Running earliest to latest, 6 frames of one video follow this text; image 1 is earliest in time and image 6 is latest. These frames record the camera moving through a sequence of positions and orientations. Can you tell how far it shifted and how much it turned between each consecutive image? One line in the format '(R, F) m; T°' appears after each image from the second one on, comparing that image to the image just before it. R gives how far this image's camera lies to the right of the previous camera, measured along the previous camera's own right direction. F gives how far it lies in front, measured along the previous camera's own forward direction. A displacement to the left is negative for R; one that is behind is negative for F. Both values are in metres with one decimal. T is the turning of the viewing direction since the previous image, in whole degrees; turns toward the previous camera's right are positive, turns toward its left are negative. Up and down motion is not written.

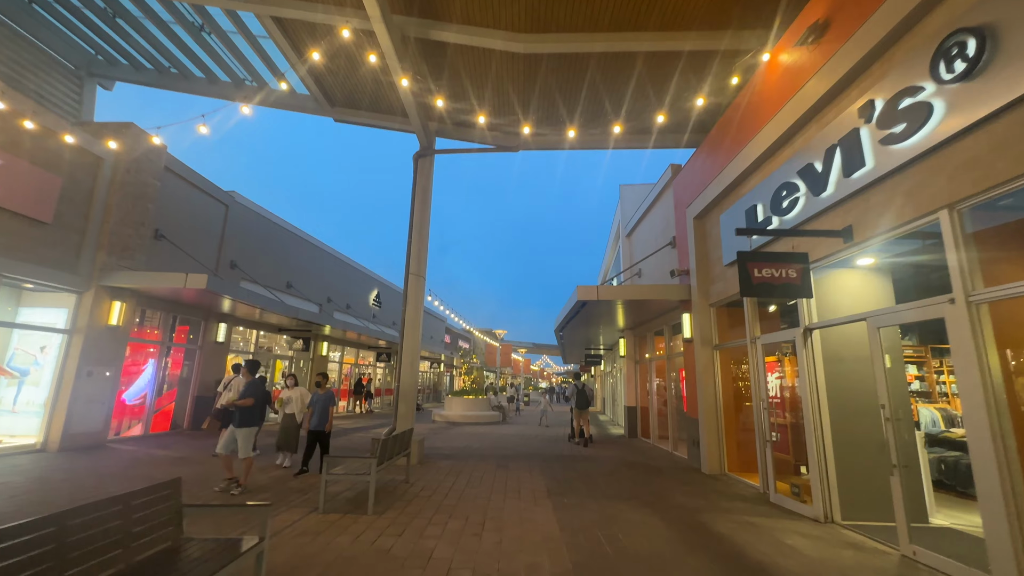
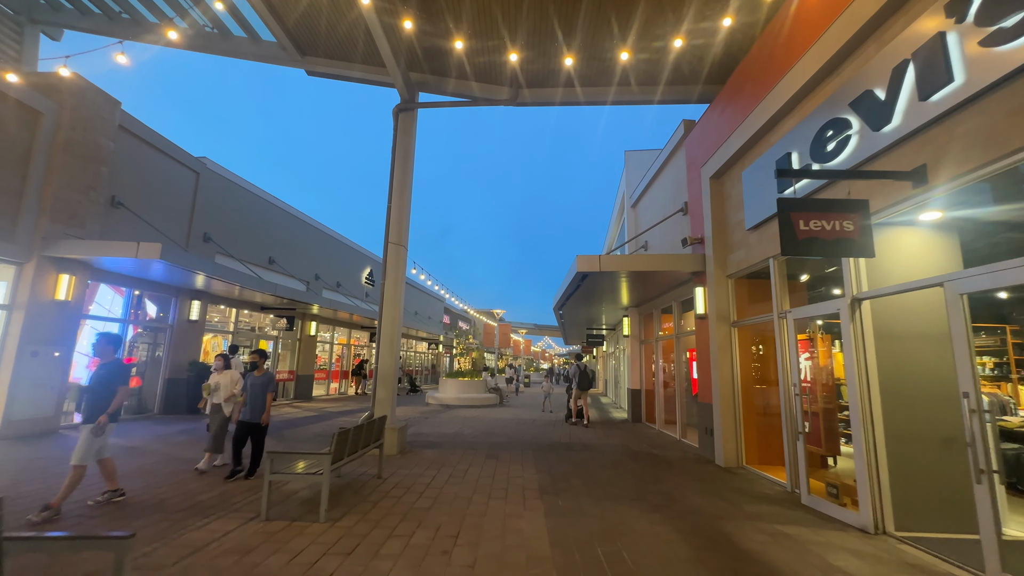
(+0.2, +0.9) m; 0°
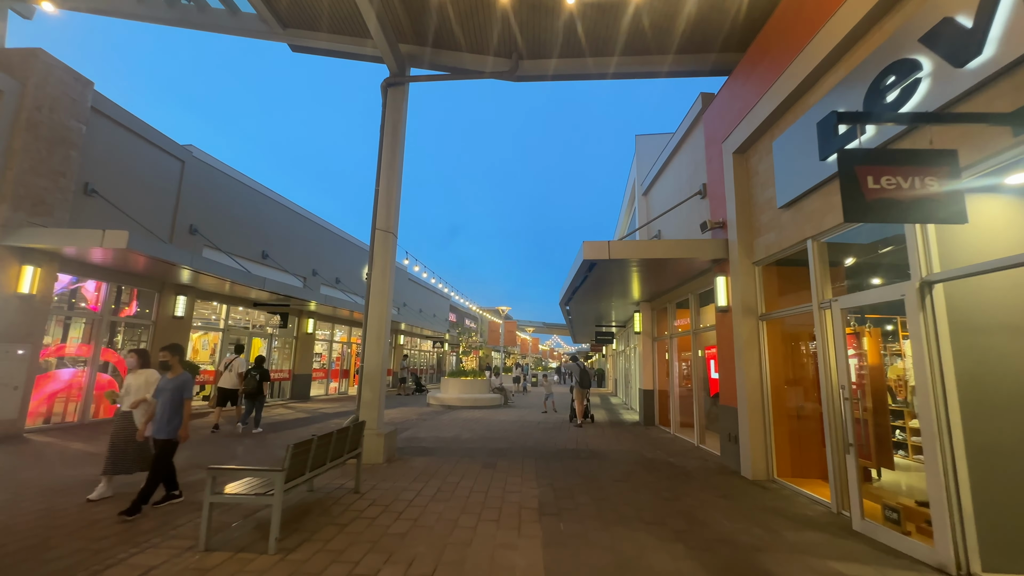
(+0.1, +0.7) m; -1°
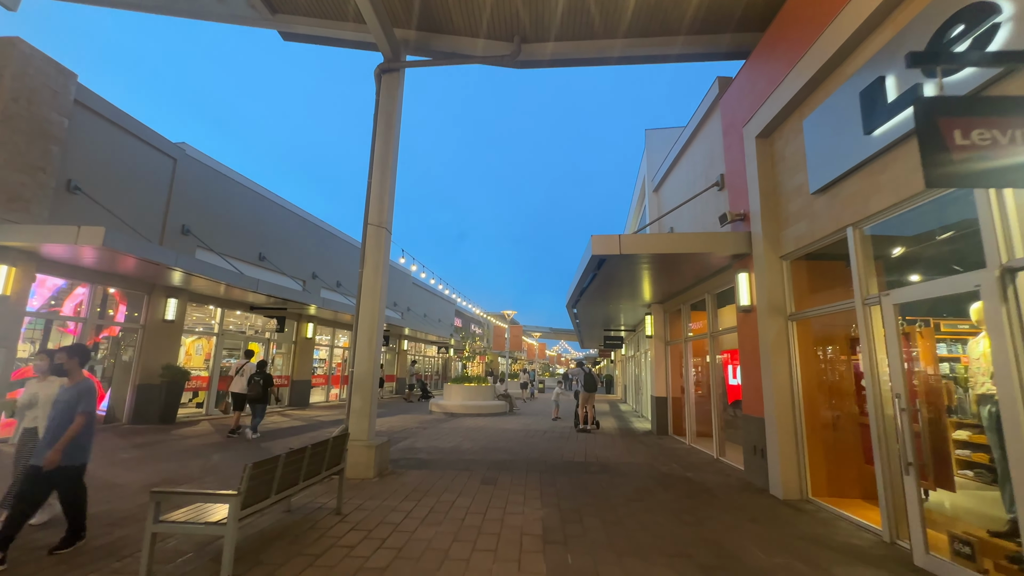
(+0.1, +0.5) m; -1°
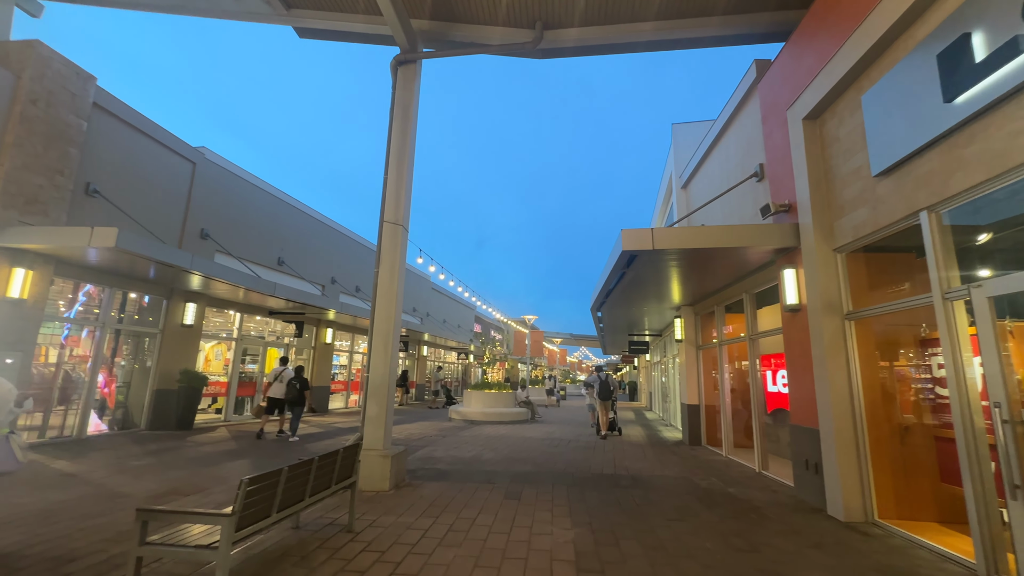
(-0.1, +0.4) m; -2°
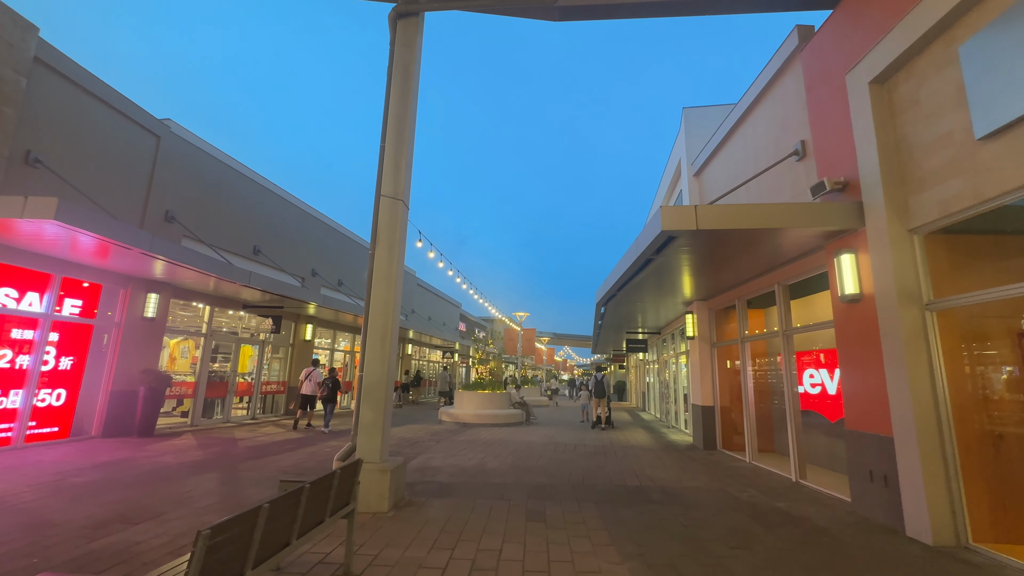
(-0.4, +0.8) m; +3°
